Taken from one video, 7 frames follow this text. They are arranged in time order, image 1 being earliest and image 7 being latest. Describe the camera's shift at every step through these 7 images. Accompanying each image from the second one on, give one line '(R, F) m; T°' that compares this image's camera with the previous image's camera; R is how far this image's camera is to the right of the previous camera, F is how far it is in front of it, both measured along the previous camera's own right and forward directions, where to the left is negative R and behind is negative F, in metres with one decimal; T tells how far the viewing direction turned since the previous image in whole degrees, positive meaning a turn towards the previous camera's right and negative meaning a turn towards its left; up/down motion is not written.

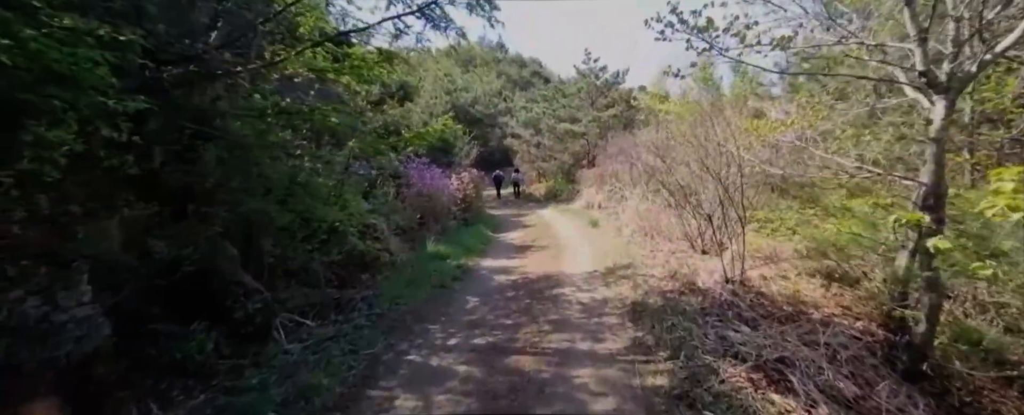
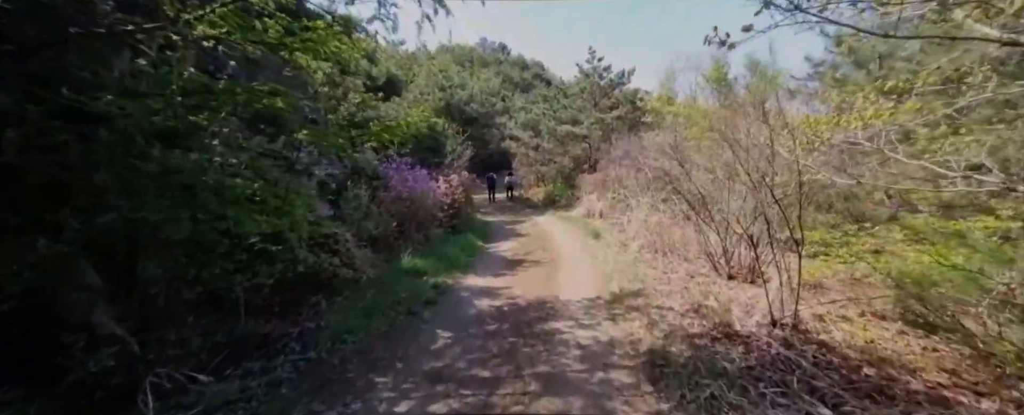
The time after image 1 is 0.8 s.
(+0.2, +1.6) m; 0°
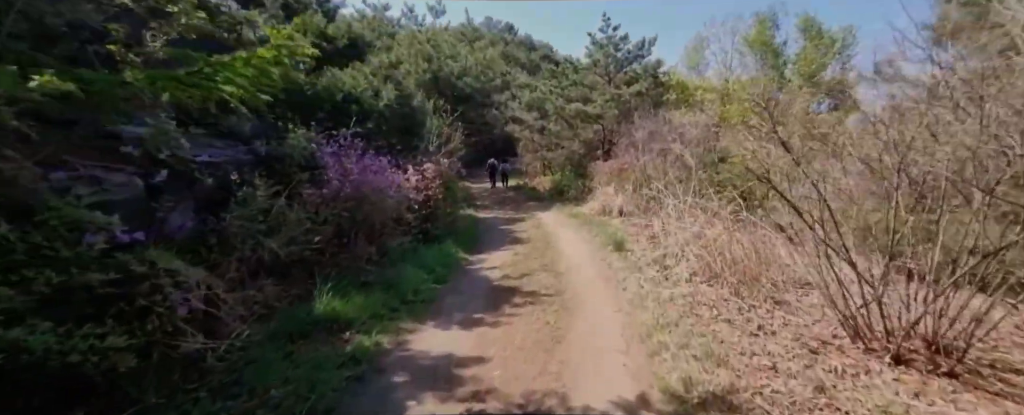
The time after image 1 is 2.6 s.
(+0.4, +3.7) m; -1°
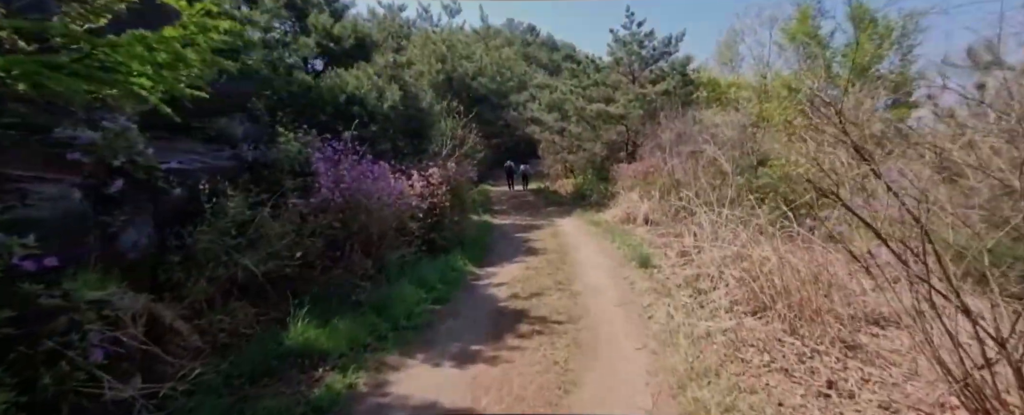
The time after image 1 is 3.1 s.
(+0.2, +1.0) m; -3°
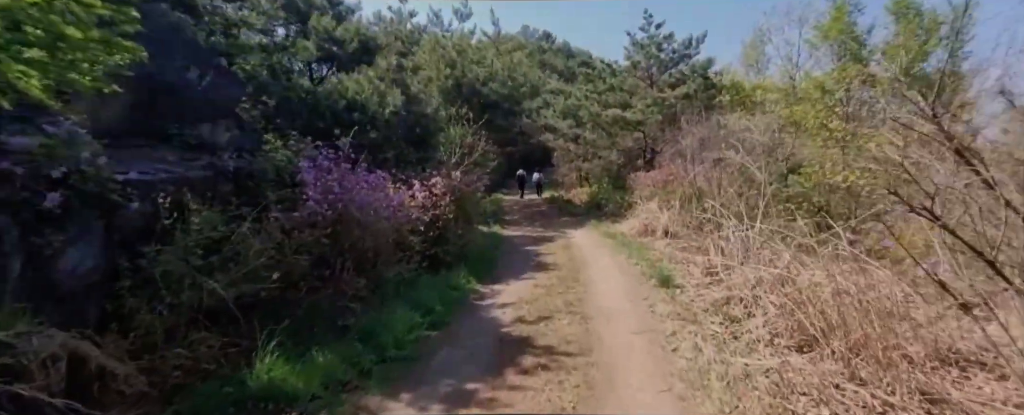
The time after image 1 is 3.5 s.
(+0.2, +0.8) m; -2°
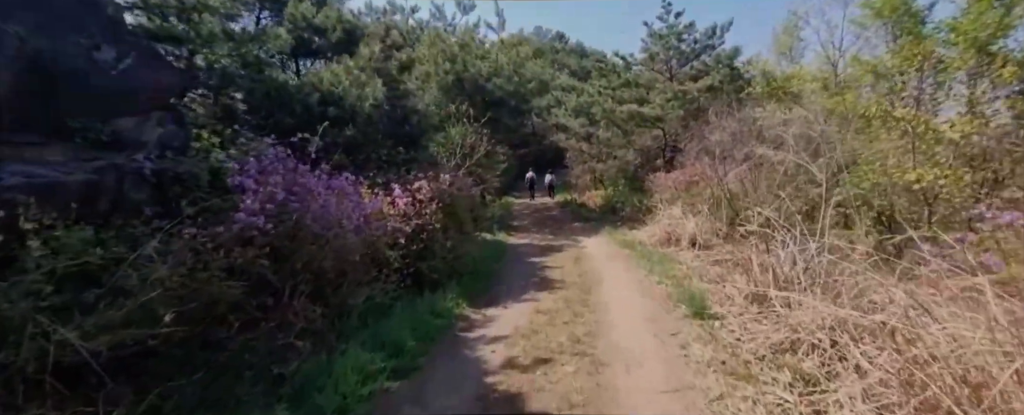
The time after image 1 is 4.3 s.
(+0.3, +1.6) m; -2°
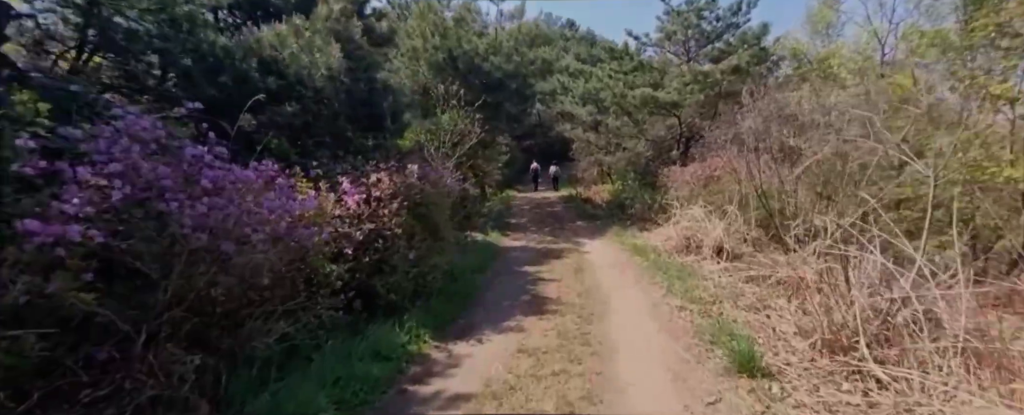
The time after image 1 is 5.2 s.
(+0.4, +1.9) m; -1°
